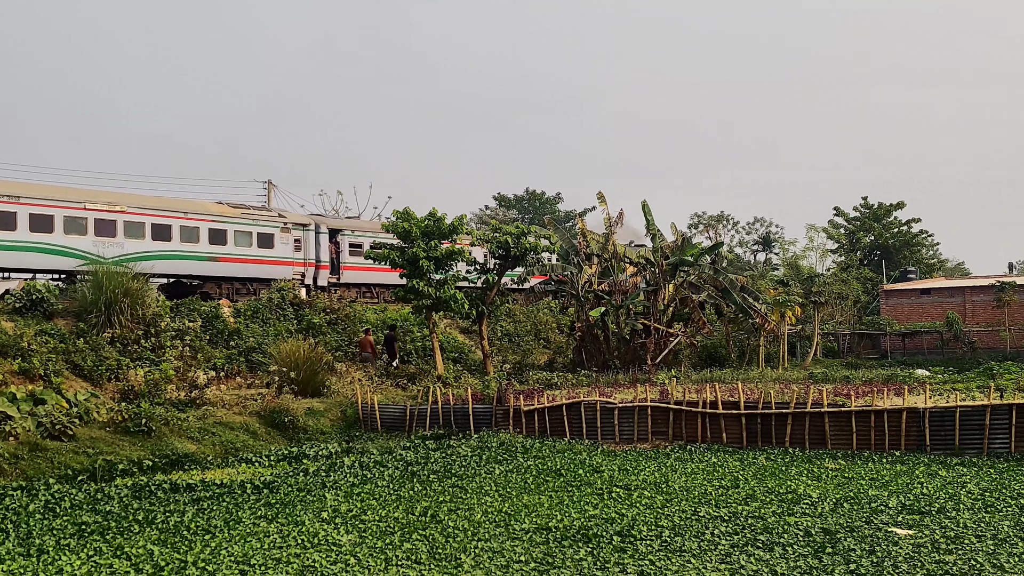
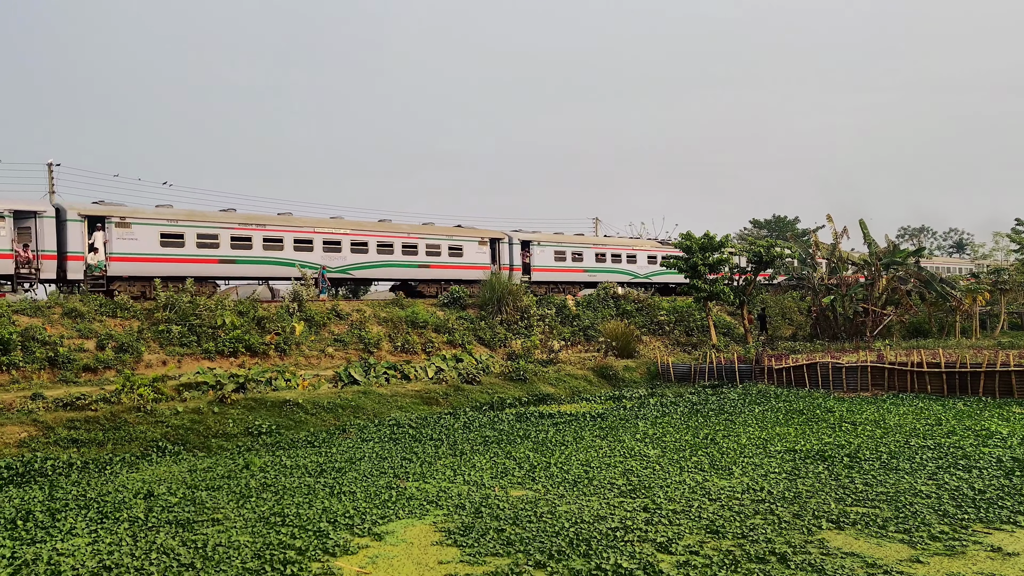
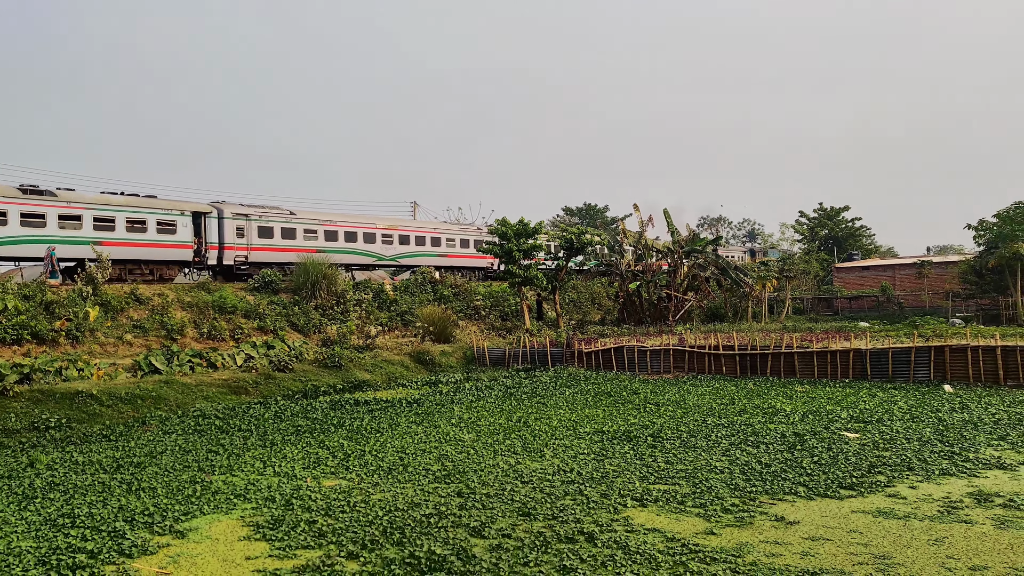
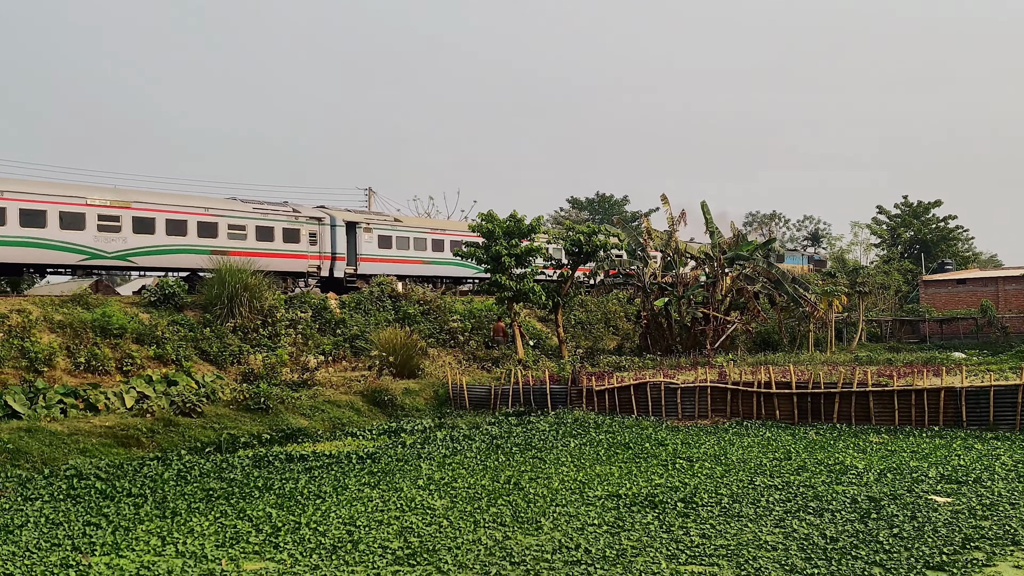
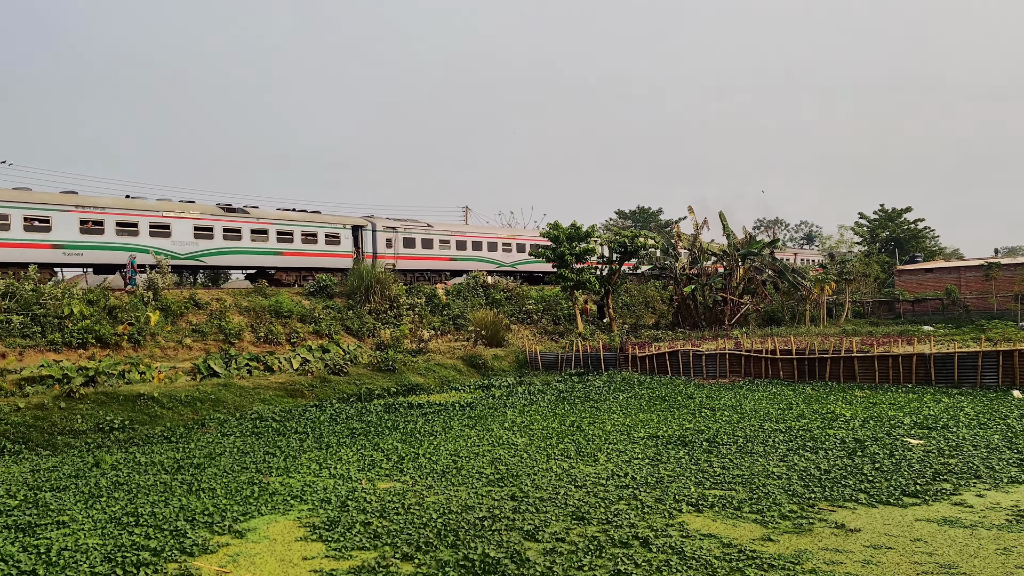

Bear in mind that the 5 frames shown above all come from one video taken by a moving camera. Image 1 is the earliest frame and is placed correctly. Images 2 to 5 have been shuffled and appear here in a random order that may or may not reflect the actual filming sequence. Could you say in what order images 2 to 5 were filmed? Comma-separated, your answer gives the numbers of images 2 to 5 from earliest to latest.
4, 3, 5, 2
